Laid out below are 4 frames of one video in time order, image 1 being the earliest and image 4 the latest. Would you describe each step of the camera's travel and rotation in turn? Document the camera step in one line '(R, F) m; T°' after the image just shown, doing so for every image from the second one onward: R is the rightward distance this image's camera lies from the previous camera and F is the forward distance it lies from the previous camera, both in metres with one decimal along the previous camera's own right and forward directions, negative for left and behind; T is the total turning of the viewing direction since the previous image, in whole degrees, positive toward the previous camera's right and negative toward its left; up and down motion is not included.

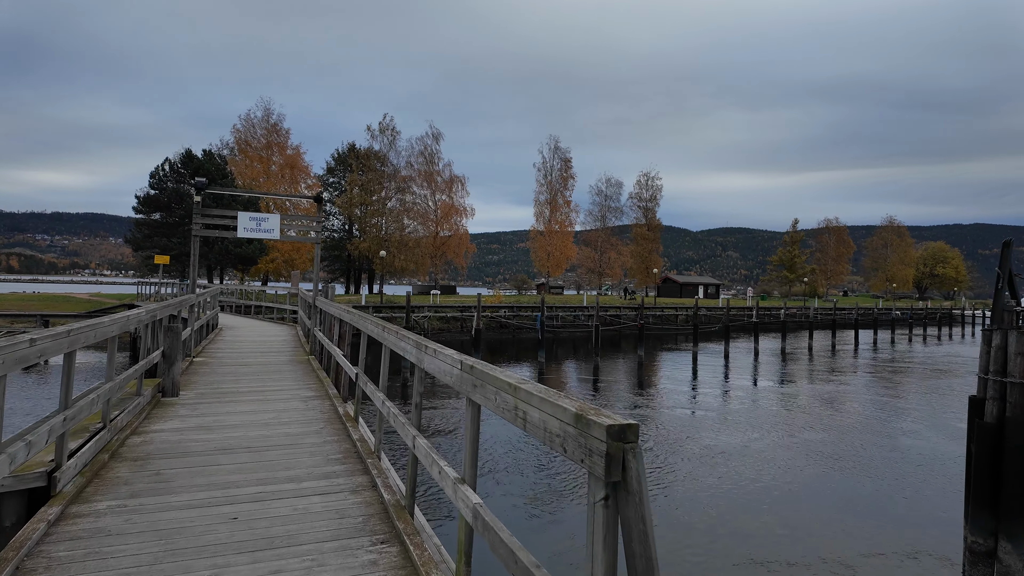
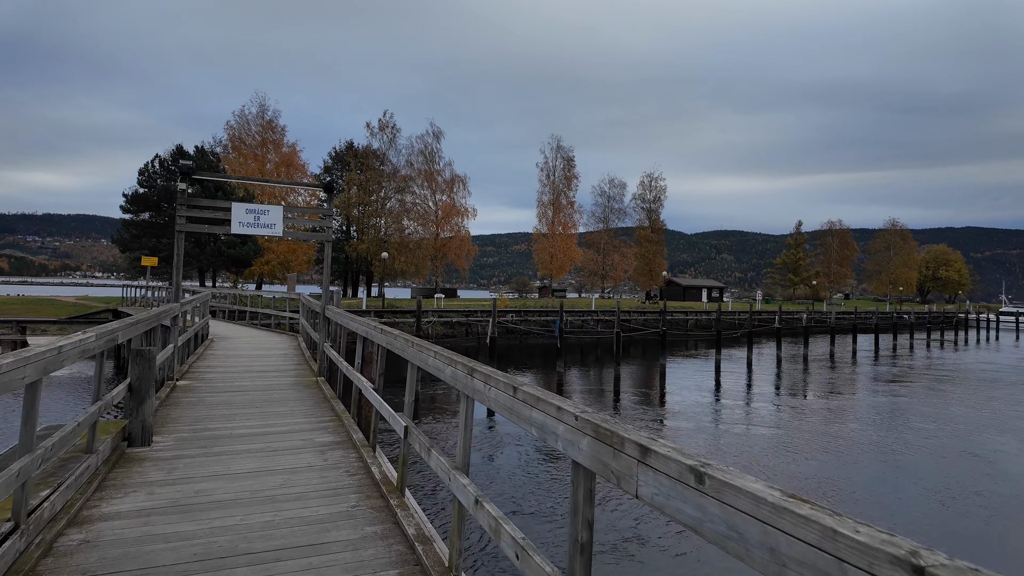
(-0.7, +1.4) m; +1°
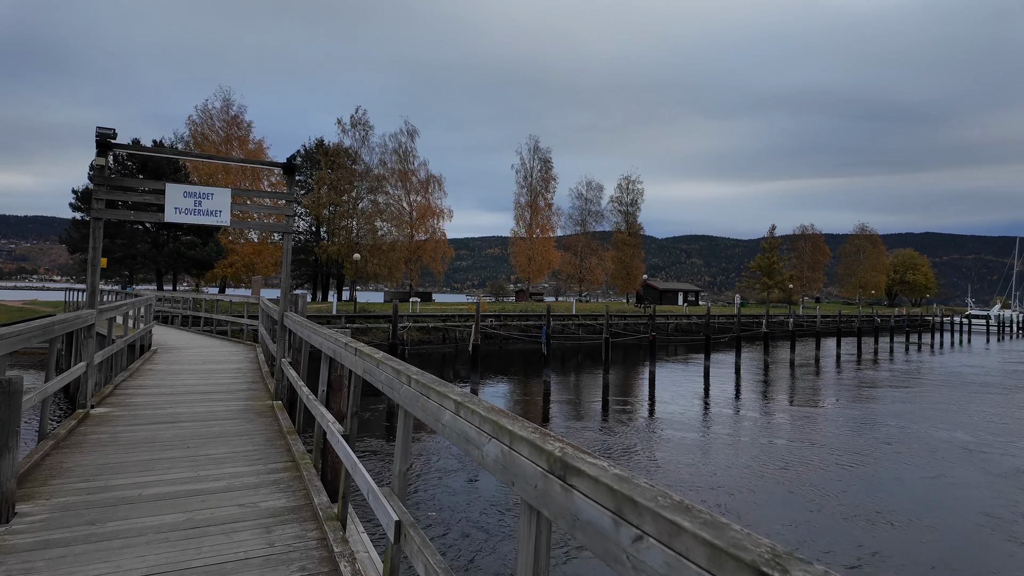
(-0.3, +1.2) m; +3°
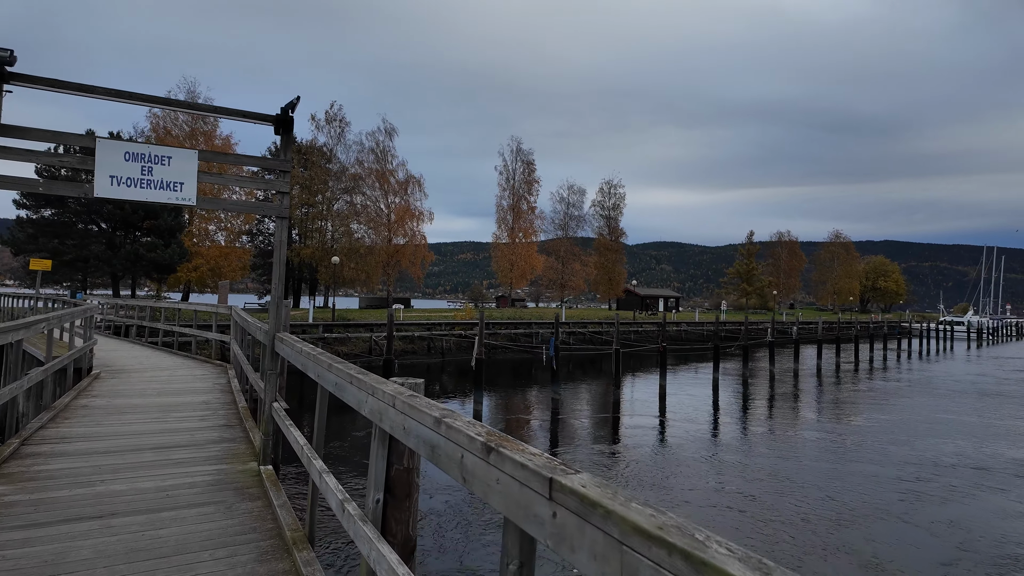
(-0.9, +1.7) m; +3°
